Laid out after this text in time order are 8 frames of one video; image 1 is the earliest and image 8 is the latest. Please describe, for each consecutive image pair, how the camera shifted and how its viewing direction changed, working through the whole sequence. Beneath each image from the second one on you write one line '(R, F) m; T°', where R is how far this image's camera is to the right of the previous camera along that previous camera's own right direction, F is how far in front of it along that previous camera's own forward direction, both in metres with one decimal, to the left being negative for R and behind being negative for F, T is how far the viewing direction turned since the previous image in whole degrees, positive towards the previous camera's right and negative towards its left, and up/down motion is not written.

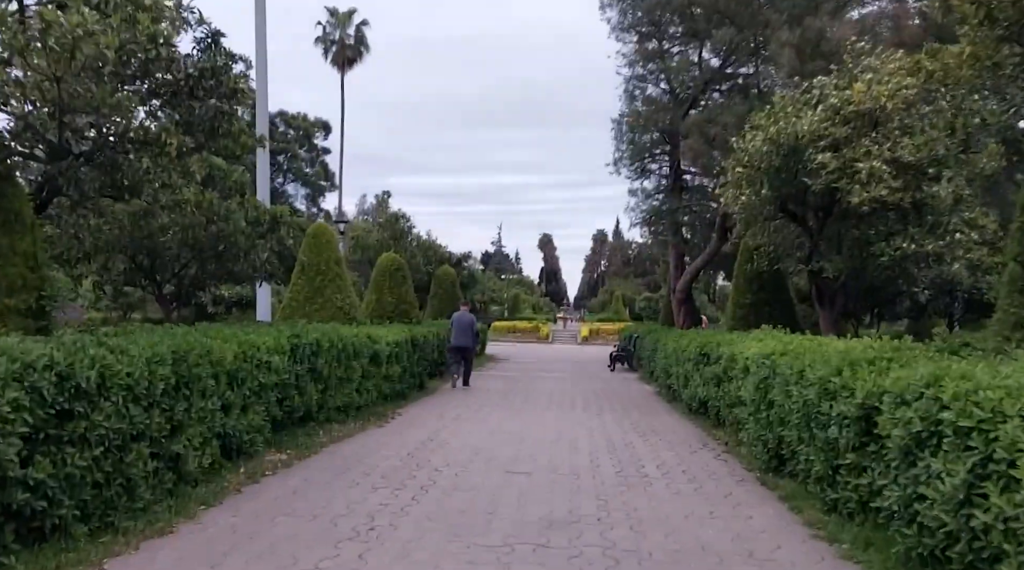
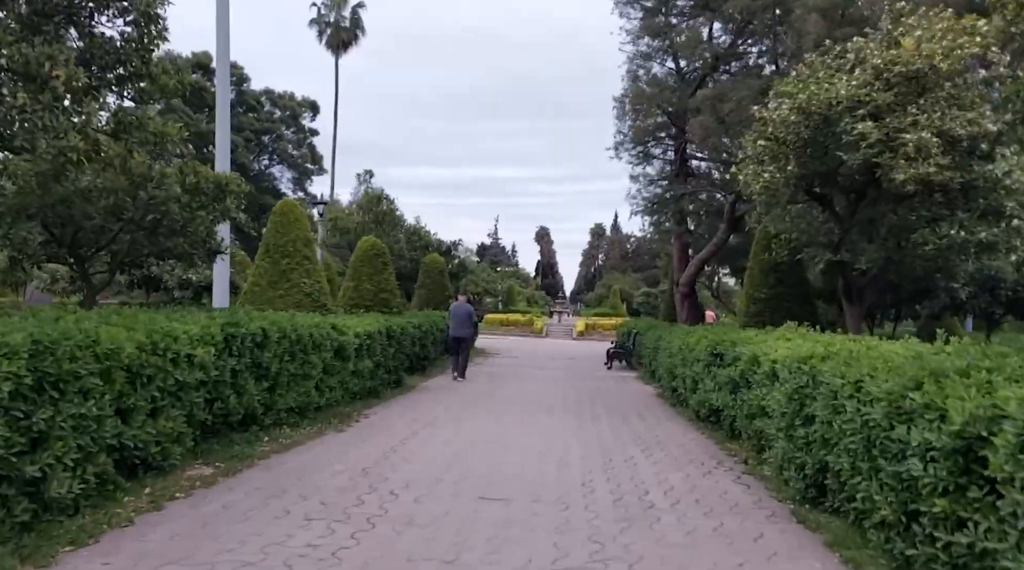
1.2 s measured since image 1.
(+0.2, +1.7) m; 0°
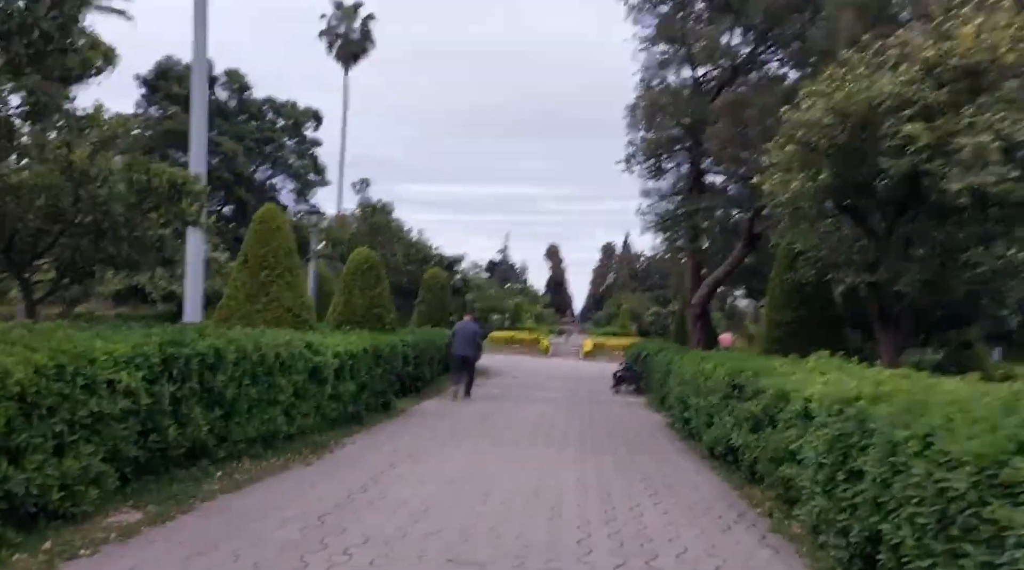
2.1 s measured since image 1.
(+0.2, +1.3) m; -1°
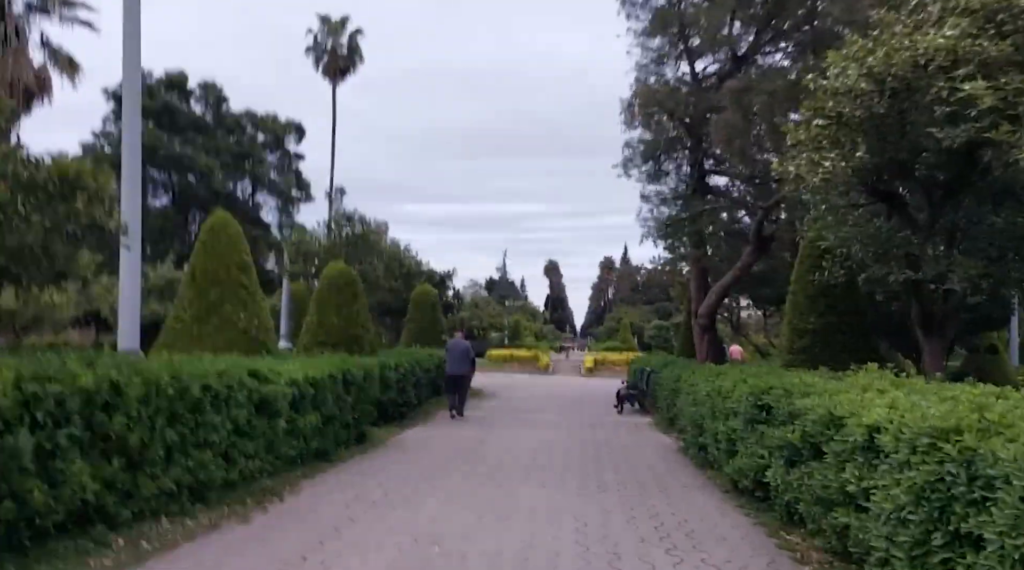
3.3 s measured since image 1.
(+0.2, +1.7) m; 0°
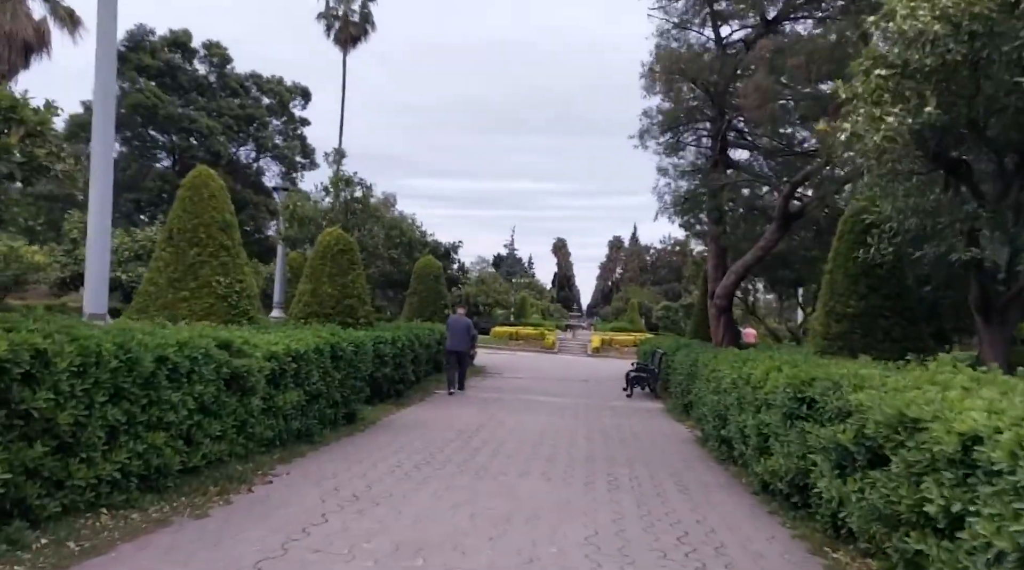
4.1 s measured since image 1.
(0.0, +1.2) m; 0°
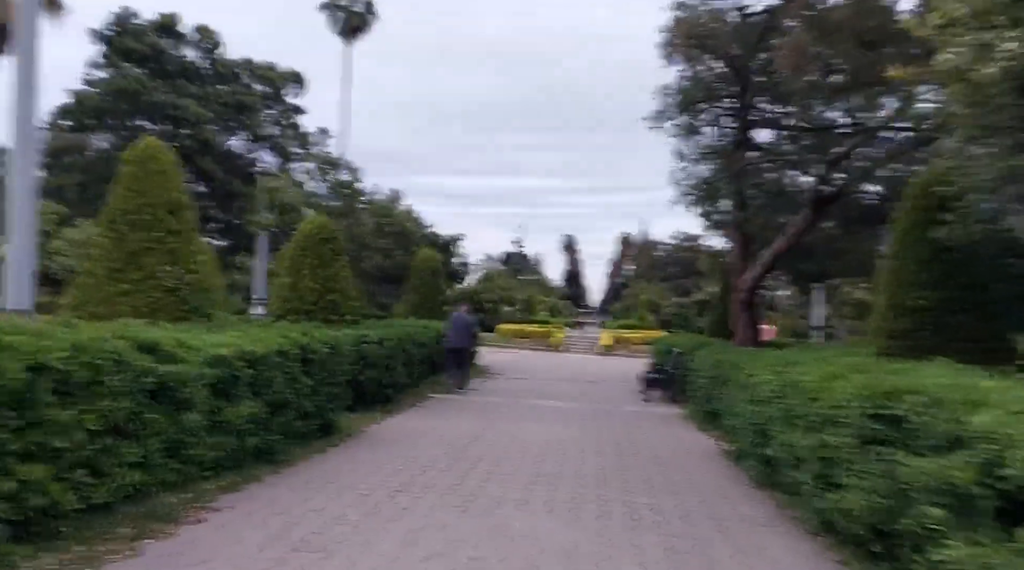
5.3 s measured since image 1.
(+0.1, +1.7) m; -1°
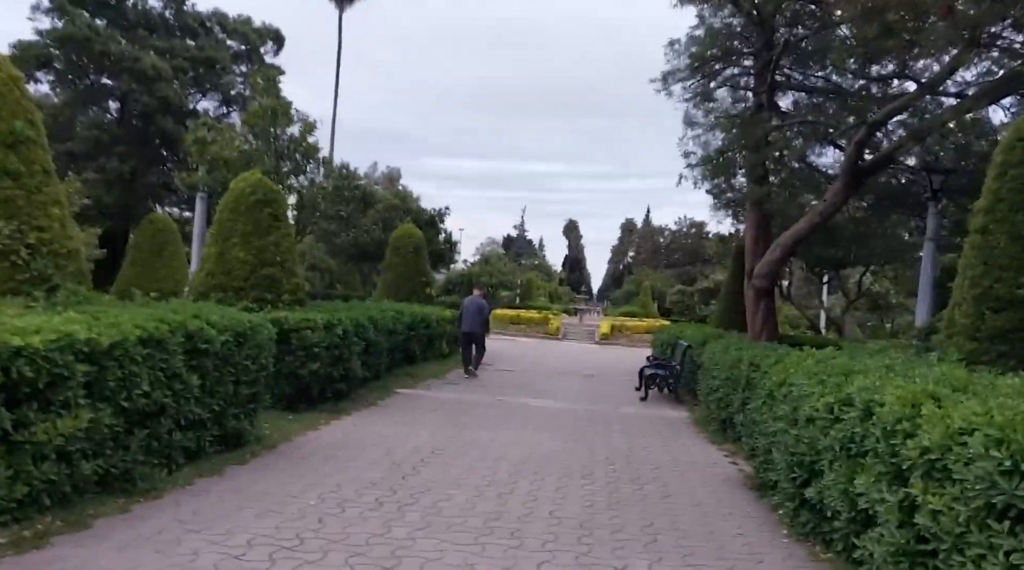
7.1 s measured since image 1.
(+0.4, +2.4) m; 0°
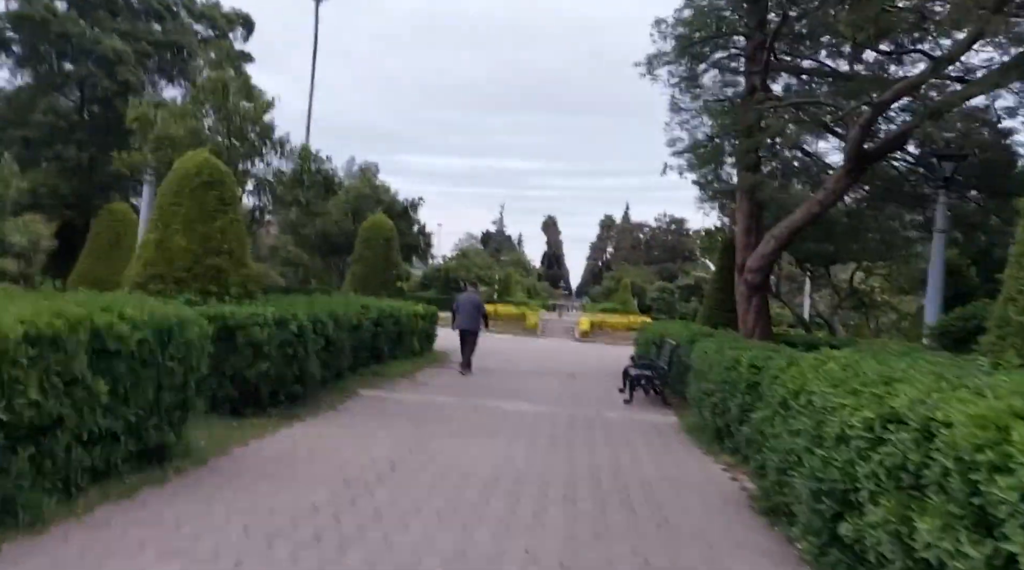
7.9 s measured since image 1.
(+0.1, +1.2) m; +1°
